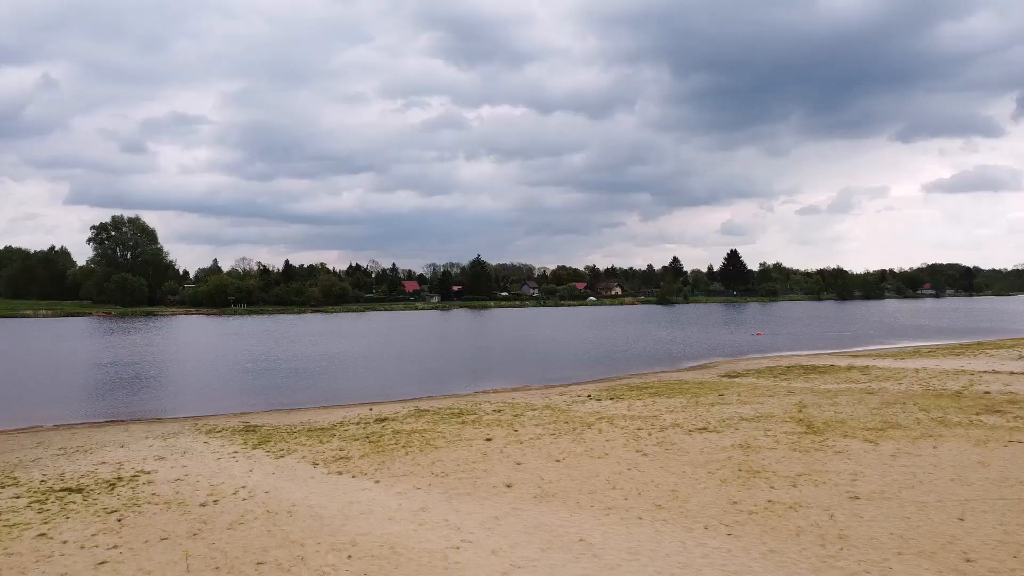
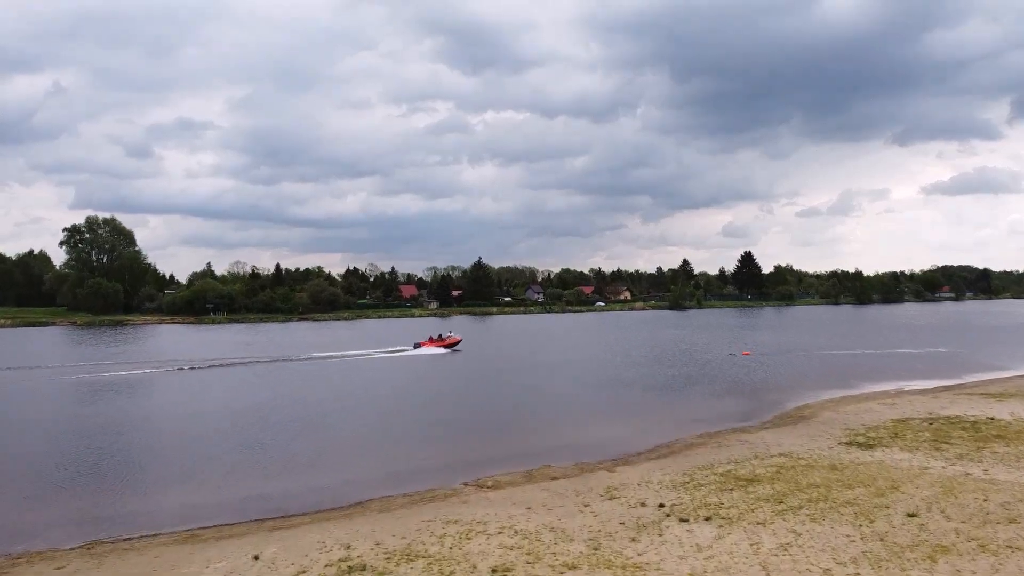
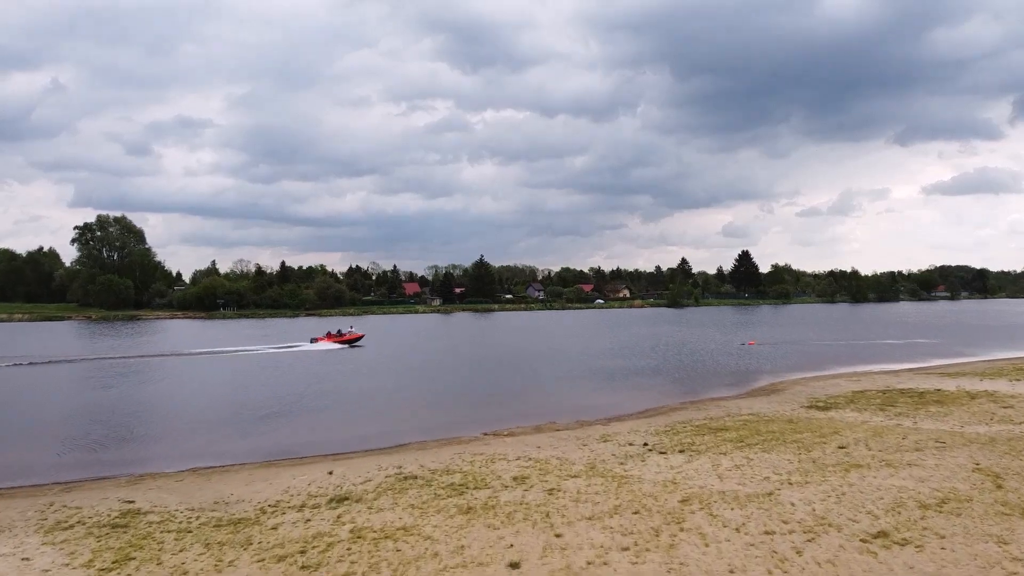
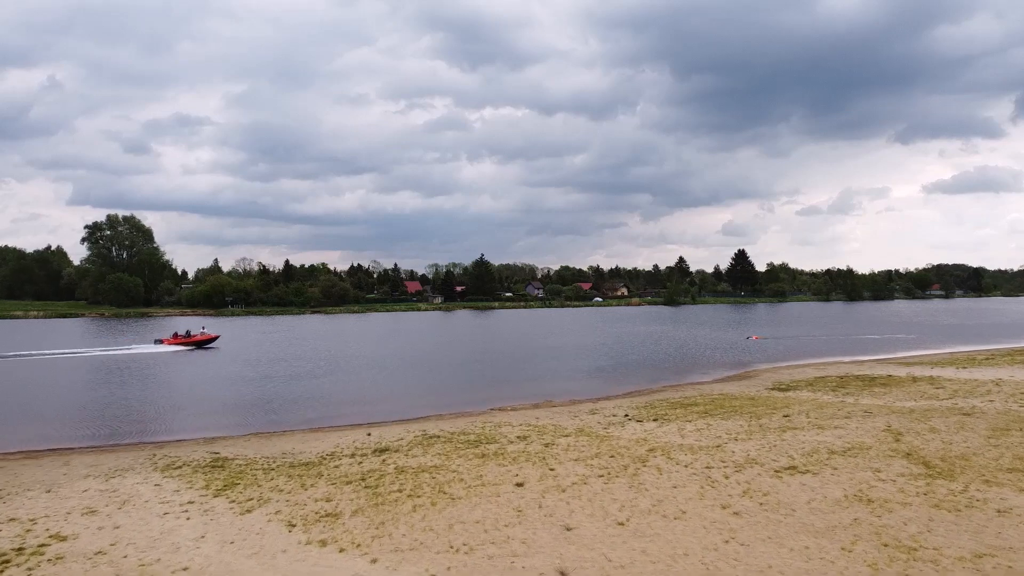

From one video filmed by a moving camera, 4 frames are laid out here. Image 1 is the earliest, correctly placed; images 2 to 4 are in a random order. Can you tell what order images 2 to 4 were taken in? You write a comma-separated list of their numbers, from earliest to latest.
4, 3, 2
